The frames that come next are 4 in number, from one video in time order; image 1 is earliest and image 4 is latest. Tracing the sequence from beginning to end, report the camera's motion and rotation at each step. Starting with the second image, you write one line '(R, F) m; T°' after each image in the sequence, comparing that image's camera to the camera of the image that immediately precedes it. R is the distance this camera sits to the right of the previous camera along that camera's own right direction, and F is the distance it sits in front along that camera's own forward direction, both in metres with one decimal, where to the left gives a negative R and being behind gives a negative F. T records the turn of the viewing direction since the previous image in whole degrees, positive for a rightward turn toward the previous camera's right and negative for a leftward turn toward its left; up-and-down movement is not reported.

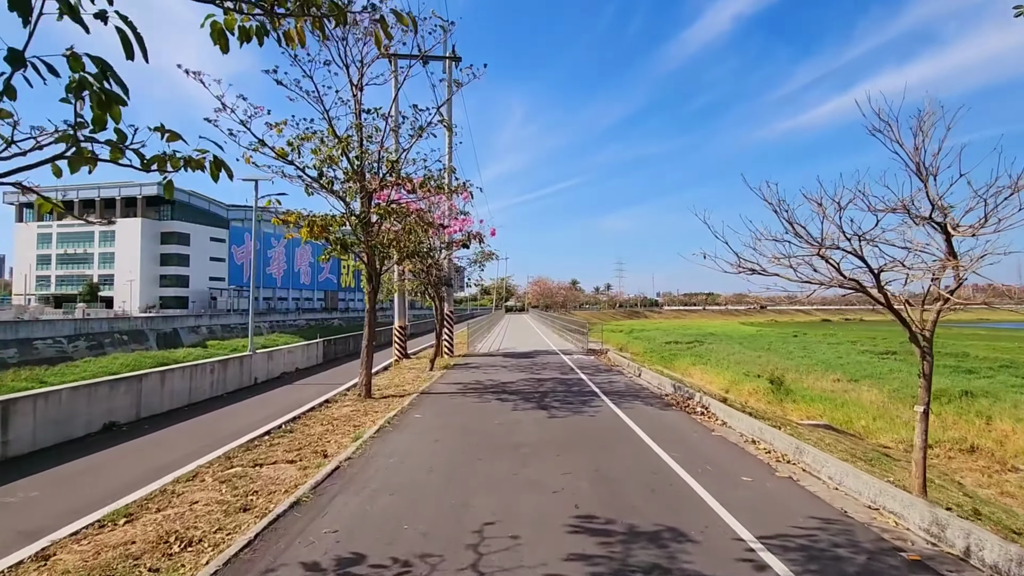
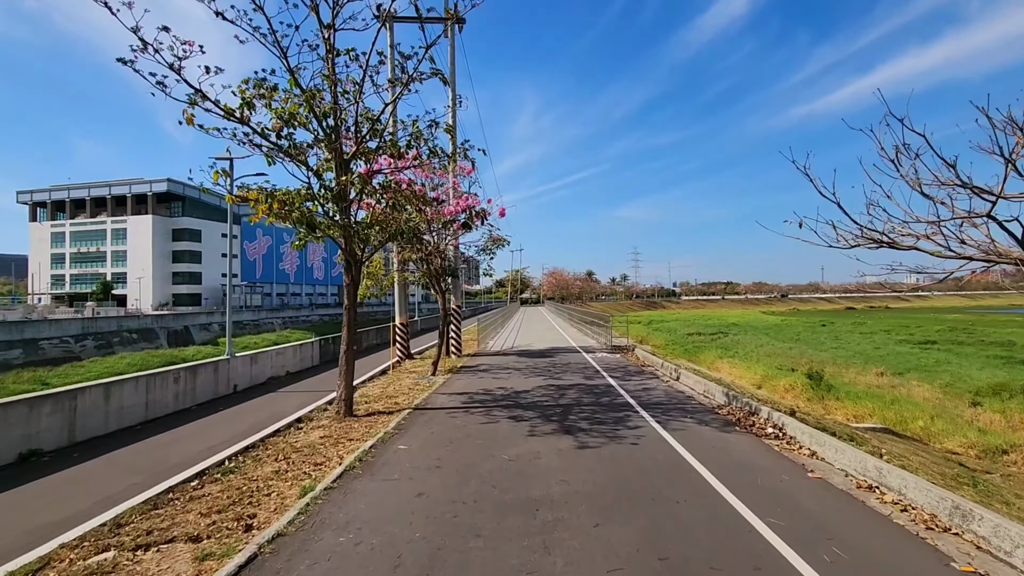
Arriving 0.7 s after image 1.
(0.0, +1.4) m; -2°
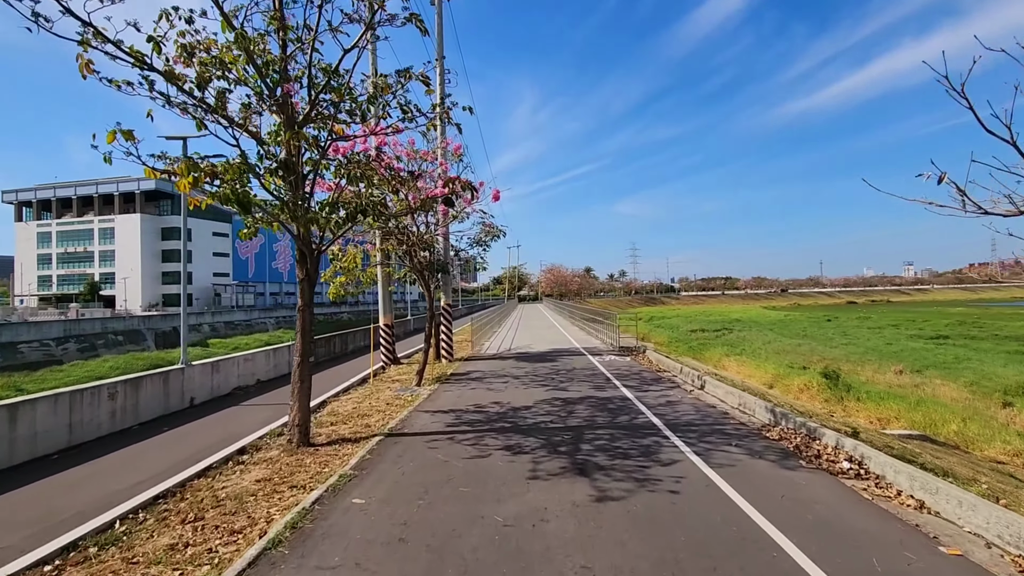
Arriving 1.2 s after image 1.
(0.0, +1.1) m; 0°
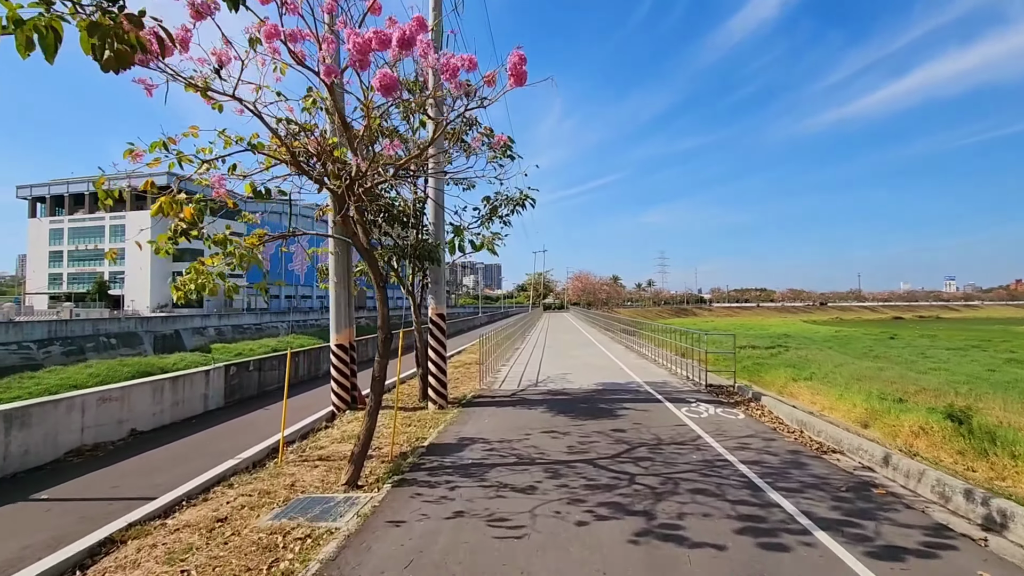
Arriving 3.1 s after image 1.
(-0.1, +3.7) m; -2°
